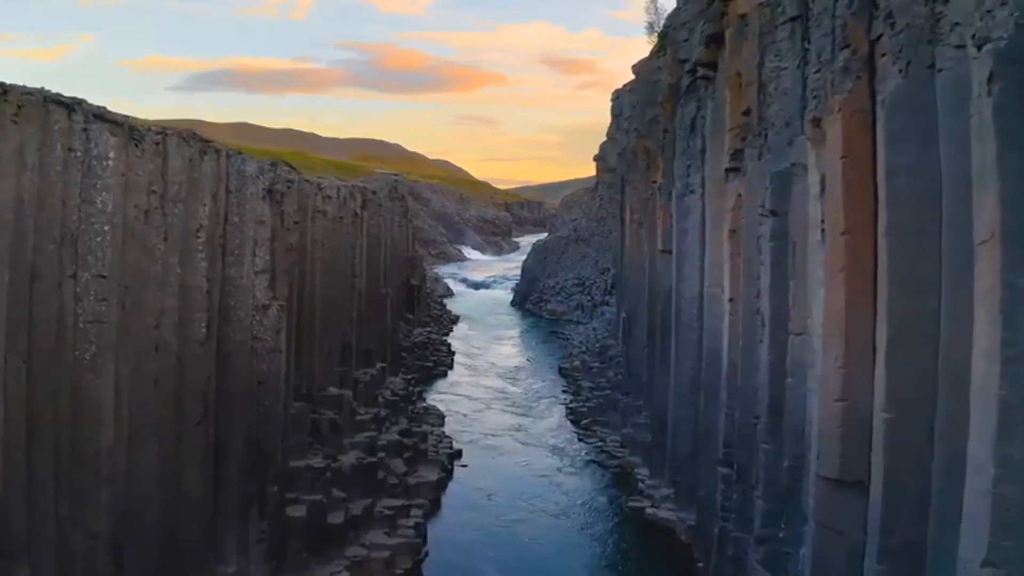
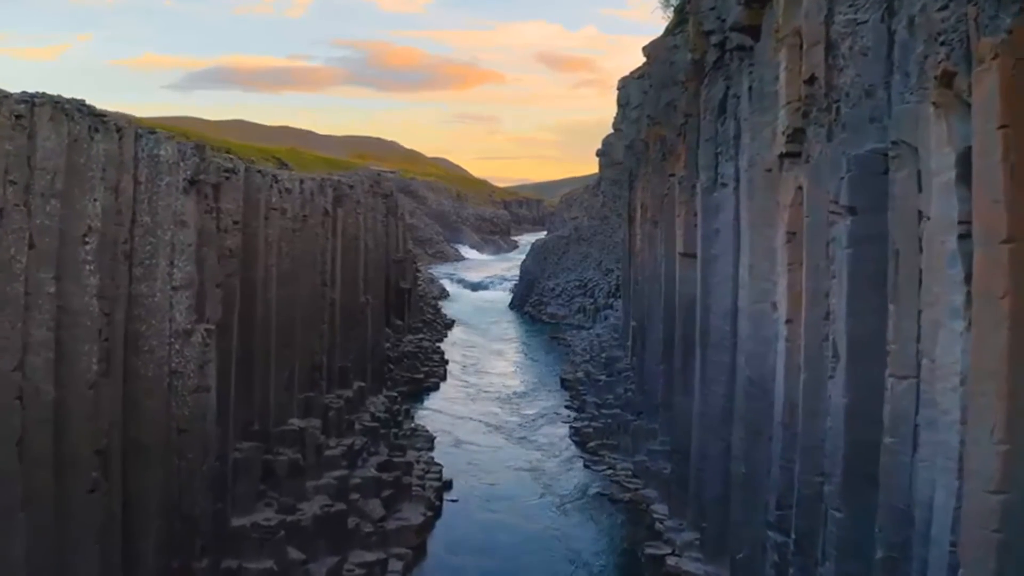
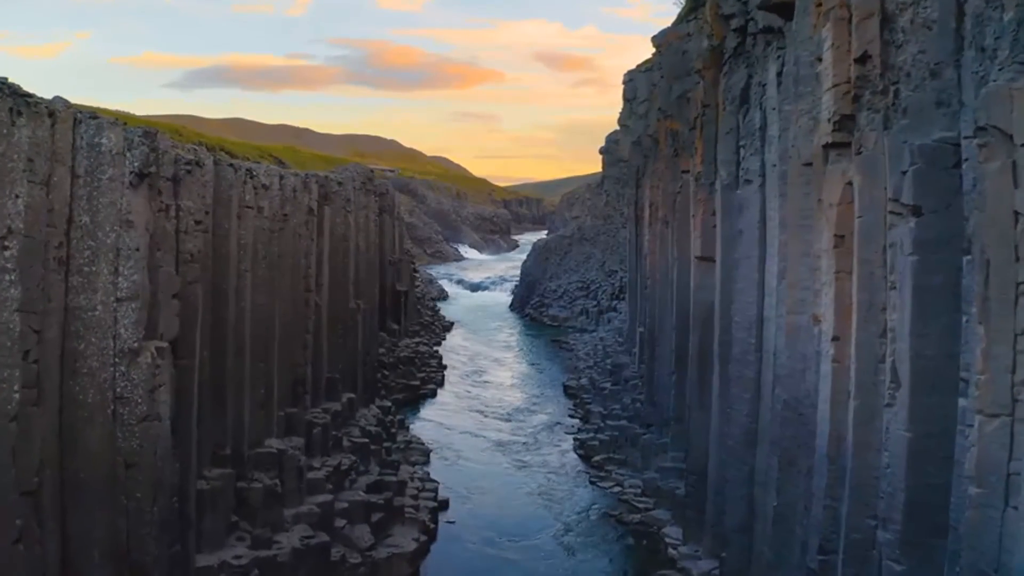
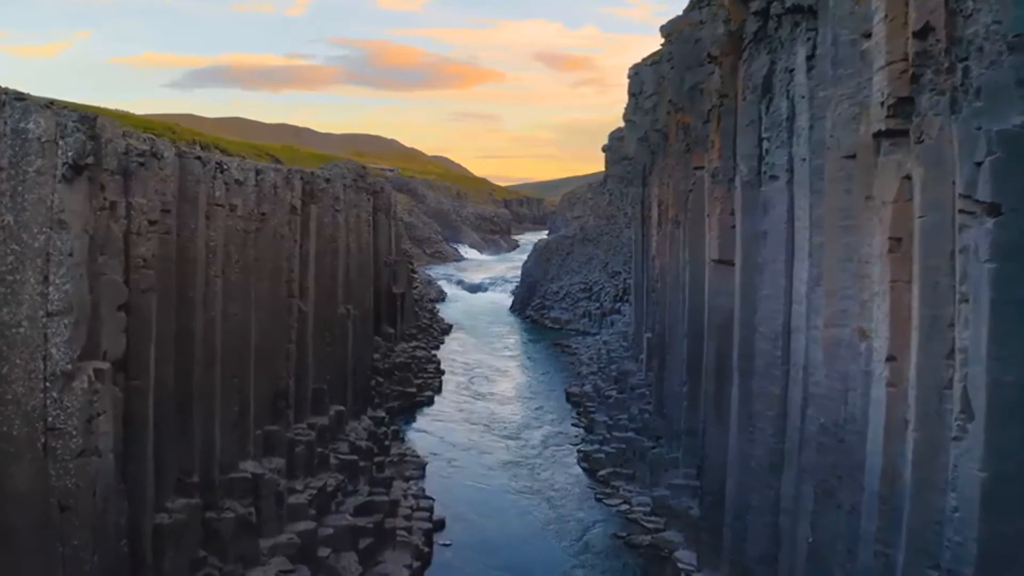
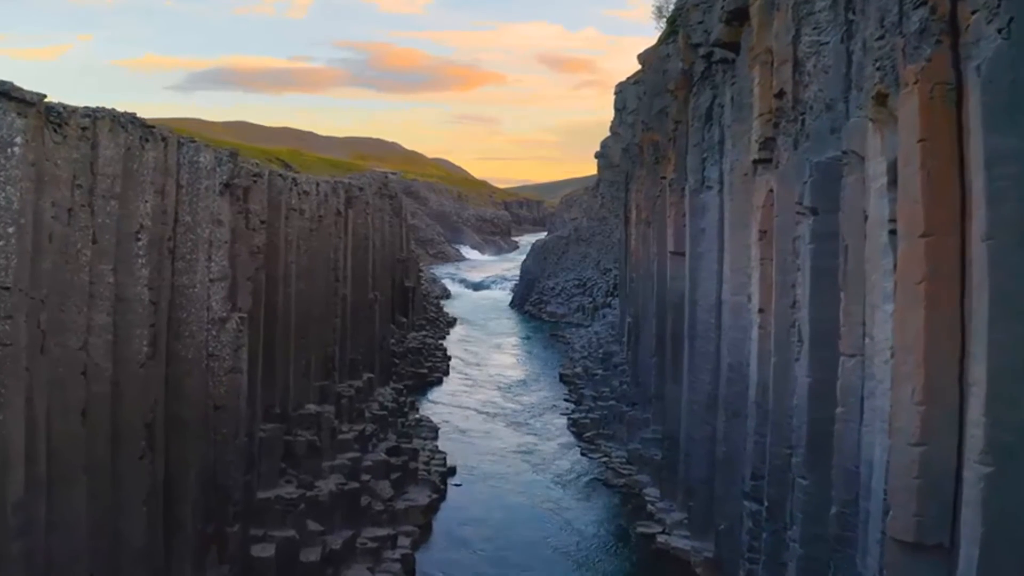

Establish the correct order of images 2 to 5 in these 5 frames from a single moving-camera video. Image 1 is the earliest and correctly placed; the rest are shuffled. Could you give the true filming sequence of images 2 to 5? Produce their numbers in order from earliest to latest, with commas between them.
5, 2, 3, 4
